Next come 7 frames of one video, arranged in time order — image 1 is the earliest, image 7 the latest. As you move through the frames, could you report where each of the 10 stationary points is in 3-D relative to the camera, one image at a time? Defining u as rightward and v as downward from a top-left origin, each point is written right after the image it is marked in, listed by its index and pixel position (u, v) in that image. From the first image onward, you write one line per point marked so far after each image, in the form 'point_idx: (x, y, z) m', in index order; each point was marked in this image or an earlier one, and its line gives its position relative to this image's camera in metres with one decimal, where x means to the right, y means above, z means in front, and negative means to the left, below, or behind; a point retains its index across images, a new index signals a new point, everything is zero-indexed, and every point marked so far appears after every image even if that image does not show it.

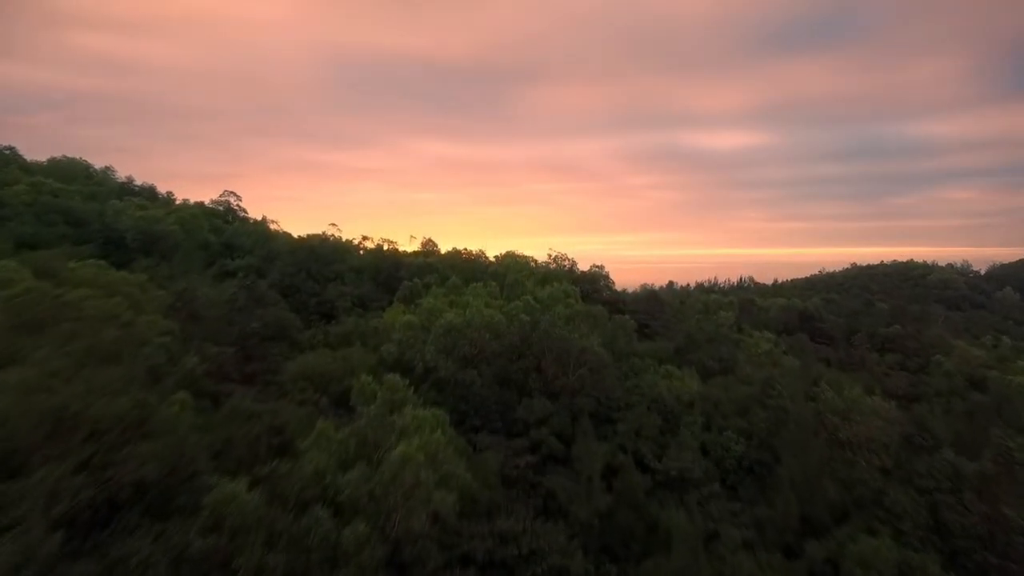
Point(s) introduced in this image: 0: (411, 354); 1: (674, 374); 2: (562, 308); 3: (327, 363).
0: (-3.0, -2.0, +15.0) m
1: (+5.5, -2.9, +17.3) m
2: (+1.7, -0.7, +17.7) m
3: (-5.5, -2.3, +15.1) m
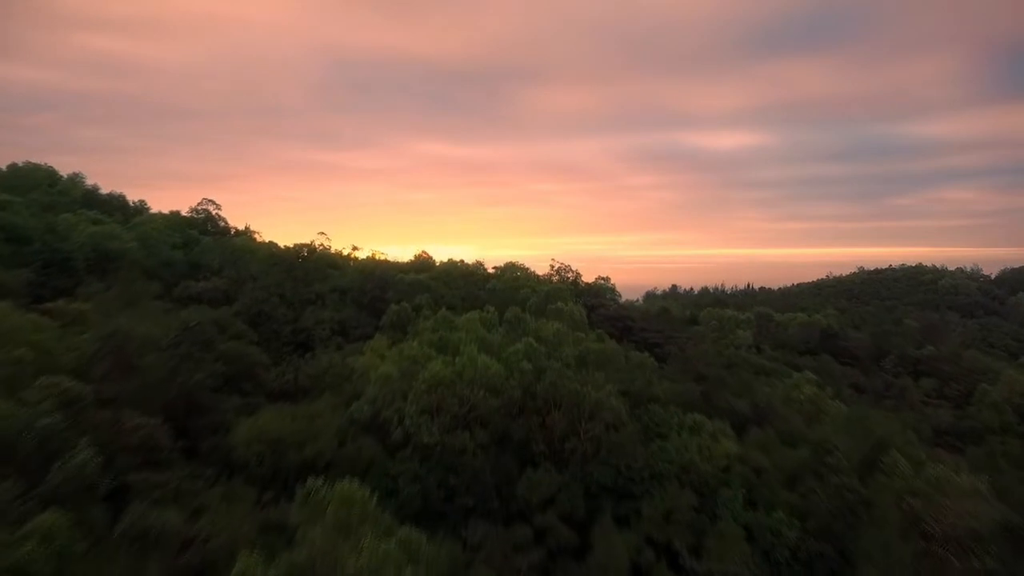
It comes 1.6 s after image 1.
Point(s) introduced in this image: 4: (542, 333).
0: (-3.0, -3.1, +12.3) m
1: (+5.5, -4.0, +14.6) m
2: (+1.7, -1.8, +15.0) m
3: (-5.5, -3.4, +12.4) m
4: (+0.9, -1.4, +15.3) m
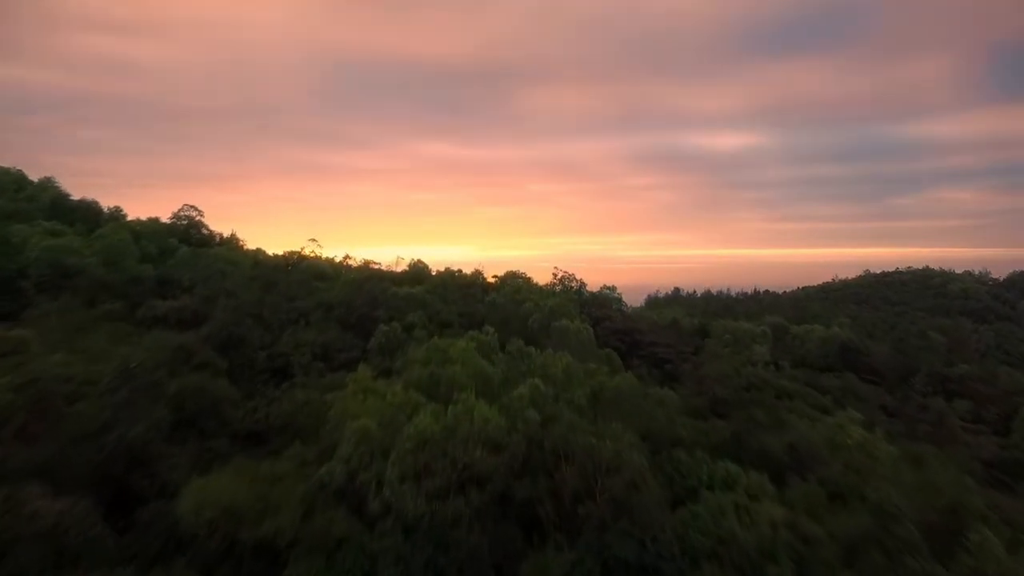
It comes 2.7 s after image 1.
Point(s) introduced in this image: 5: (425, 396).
0: (-2.9, -3.8, +10.2) m
1: (+5.5, -4.7, +12.5) m
2: (+1.8, -2.5, +12.9) m
3: (-5.4, -4.1, +10.3) m
4: (+1.0, -2.1, +13.2) m
5: (-2.1, -2.6, +12.3) m
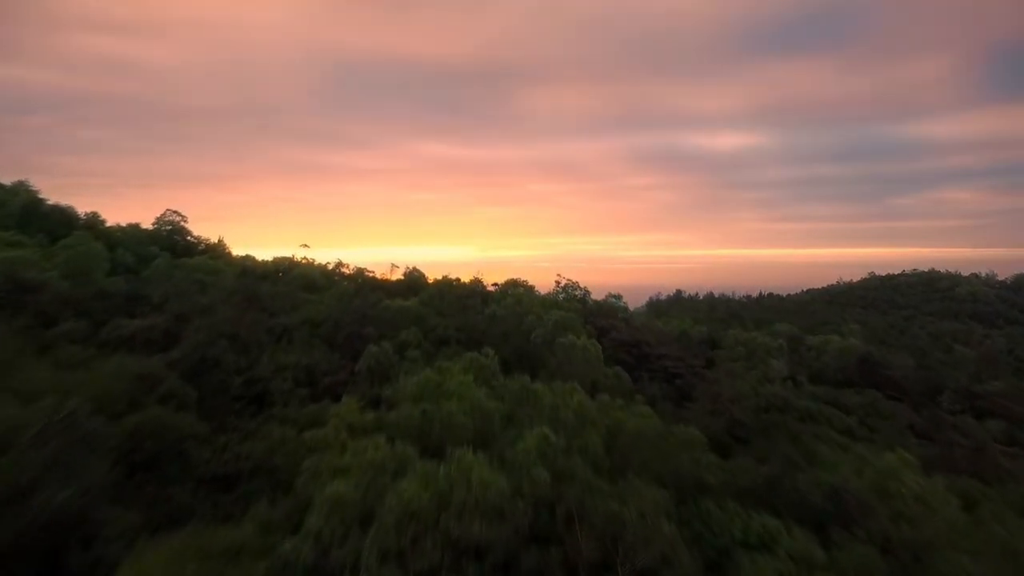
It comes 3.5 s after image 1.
0: (-2.8, -4.4, +8.4) m
1: (+5.6, -5.3, +10.7) m
2: (+1.9, -3.1, +11.2) m
3: (-5.3, -4.7, +8.5) m
4: (+1.1, -2.7, +11.5) m
5: (-2.0, -3.2, +10.5) m
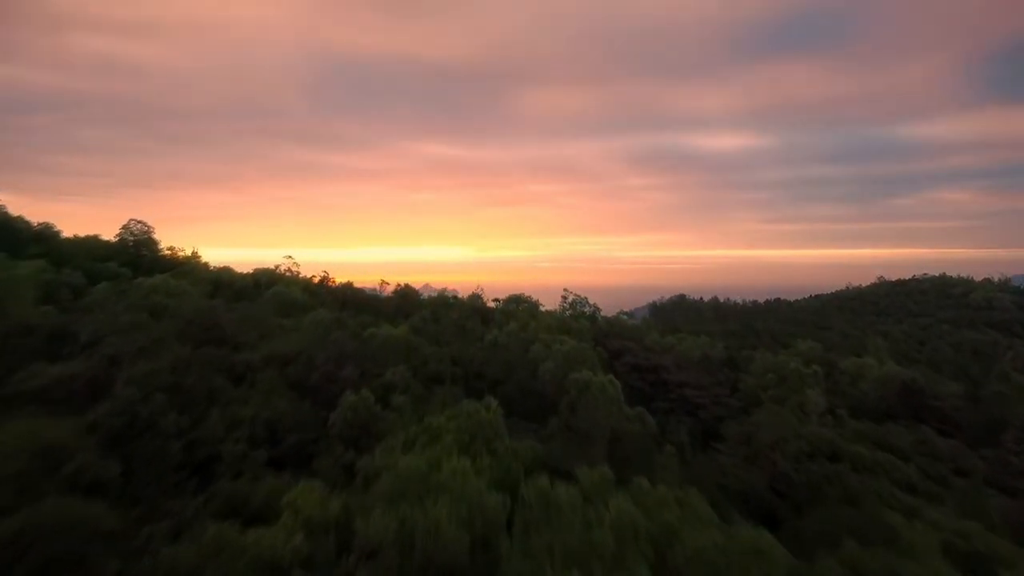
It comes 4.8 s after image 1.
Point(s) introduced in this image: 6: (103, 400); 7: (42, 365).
0: (-2.6, -5.5, +5.2) m
1: (+5.8, -6.4, +7.5) m
2: (+2.1, -4.2, +7.9) m
3: (-5.1, -5.8, +5.3) m
4: (+1.3, -3.8, +8.2) m
5: (-1.8, -4.2, +7.3) m
6: (-10.7, -3.0, +13.4) m
7: (-13.2, -2.2, +14.4) m
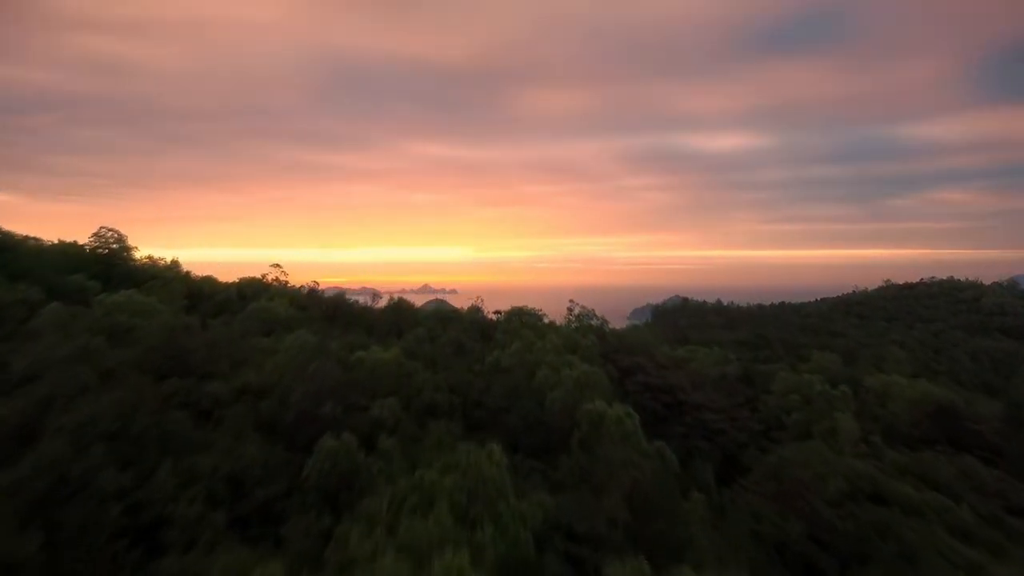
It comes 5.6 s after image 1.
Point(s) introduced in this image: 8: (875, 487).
0: (-2.5, -6.1, +3.0) m
1: (+6.0, -7.0, +5.3) m
2: (+2.2, -4.9, +5.7) m
3: (-5.0, -6.4, +3.1) m
4: (+1.4, -4.4, +6.1) m
5: (-1.6, -4.9, +5.1) m
6: (-10.6, -3.6, +11.2) m
7: (-13.1, -2.9, +12.2) m
8: (+13.0, -7.1, +18.0) m
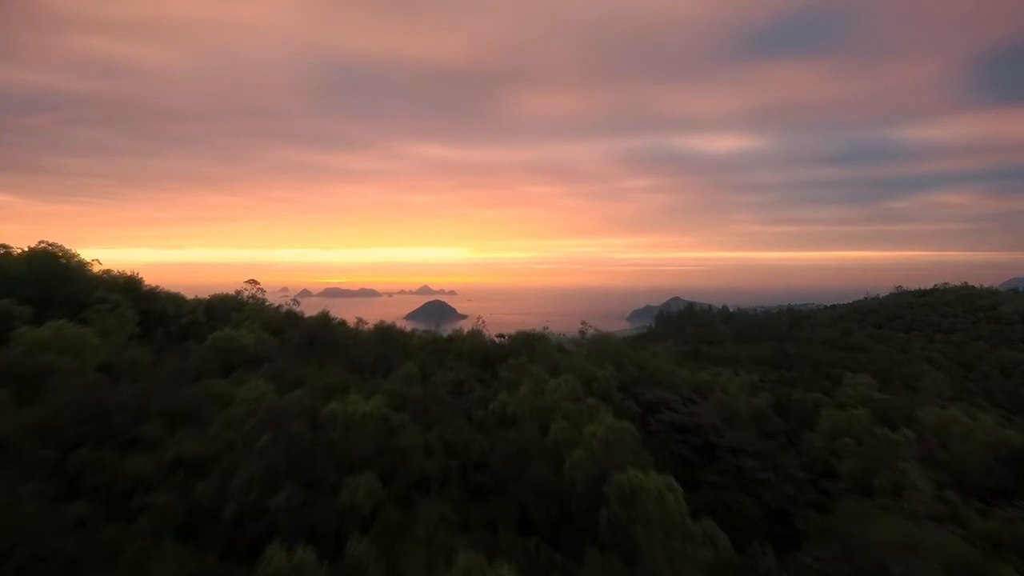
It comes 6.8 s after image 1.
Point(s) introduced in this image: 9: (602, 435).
0: (-2.1, -7.2, -0.6) m
1: (+6.3, -8.1, +1.7) m
2: (+2.6, -6.0, +2.1) m
3: (-4.6, -7.5, -0.6) m
4: (+1.7, -5.5, +2.4) m
5: (-1.3, -6.0, +1.5) m
6: (-10.3, -4.7, +7.6) m
7: (-12.8, -3.9, +8.6) m
8: (+13.3, -8.2, +14.4) m
9: (+2.7, -4.5, +15.2) m
